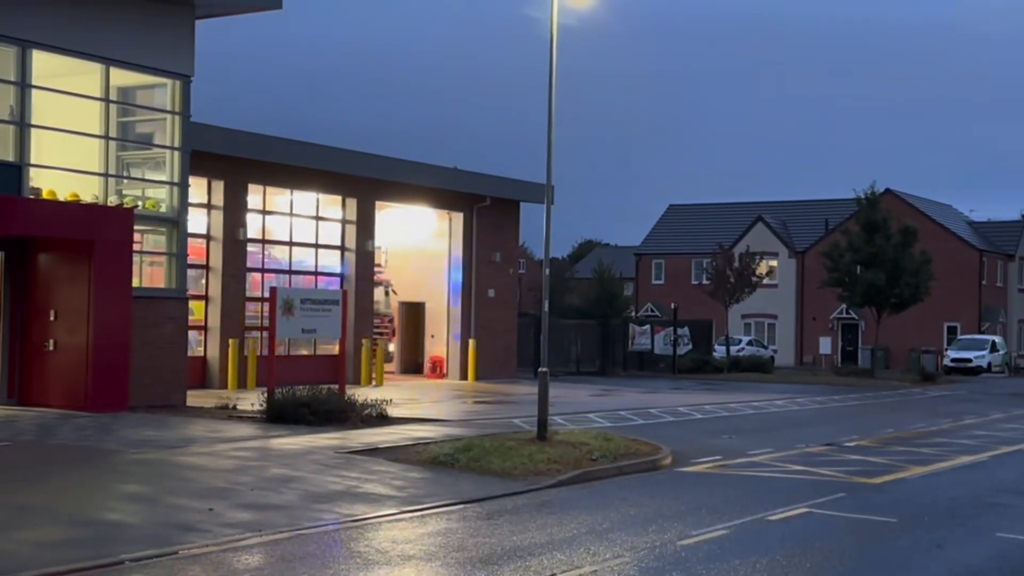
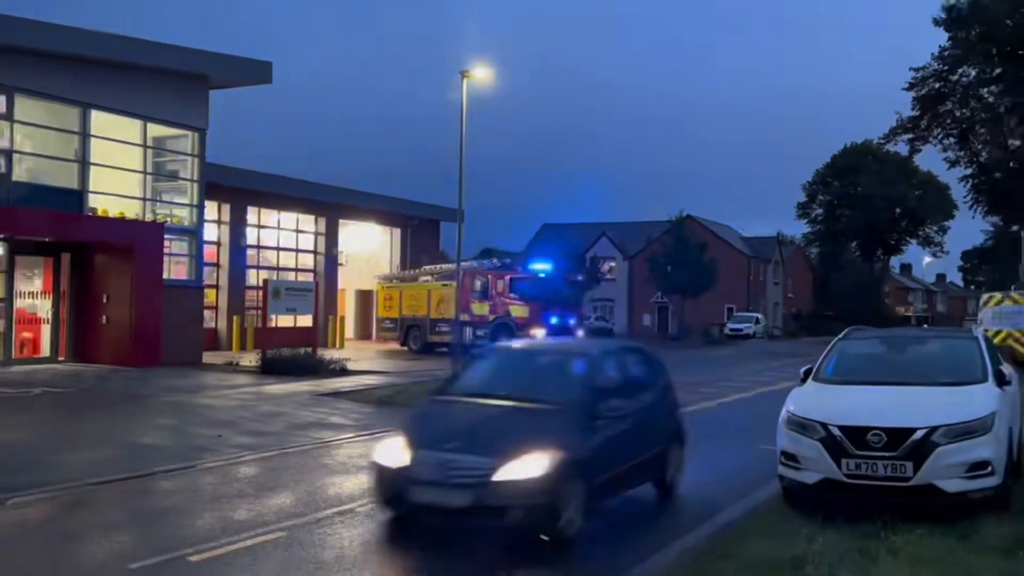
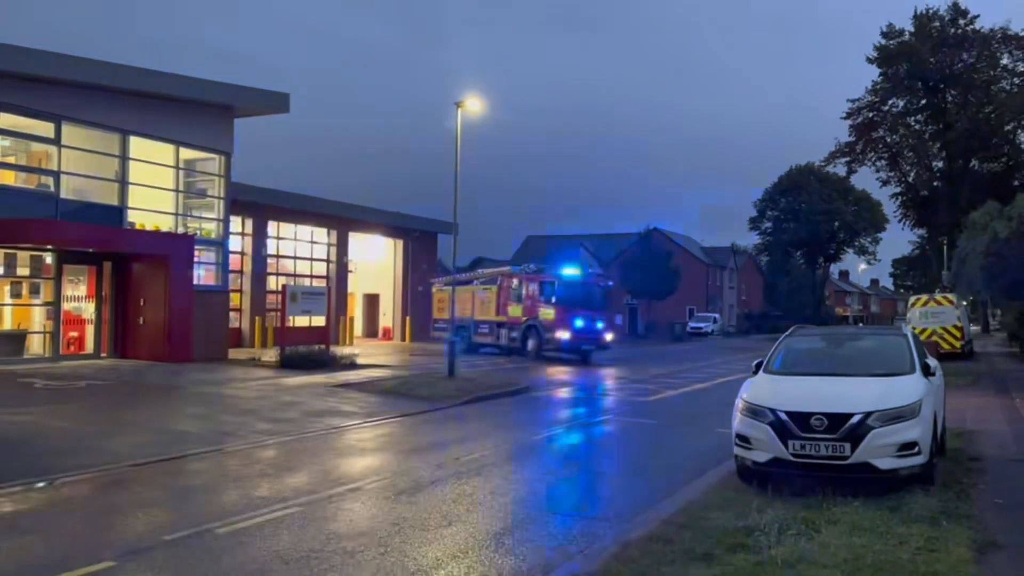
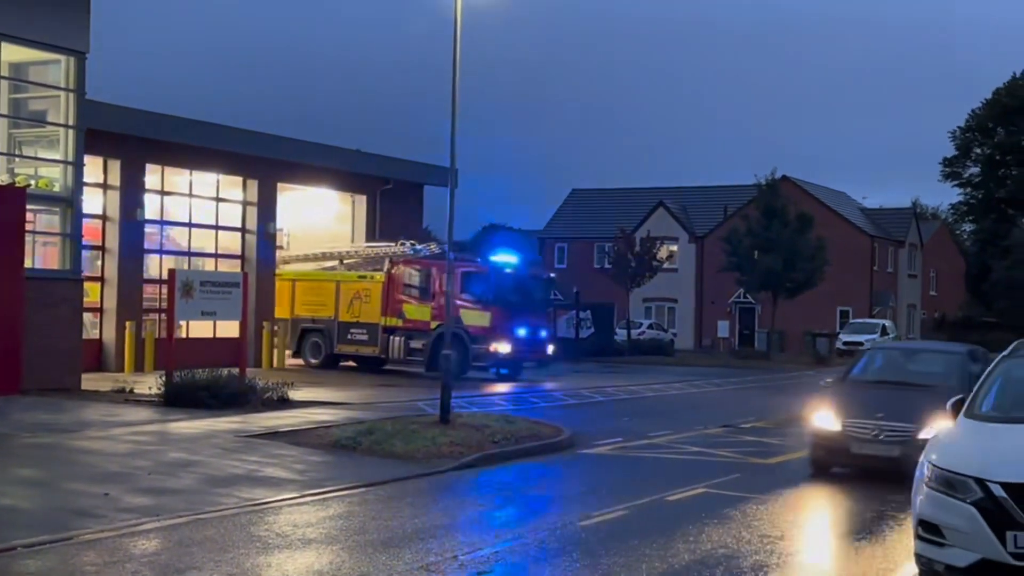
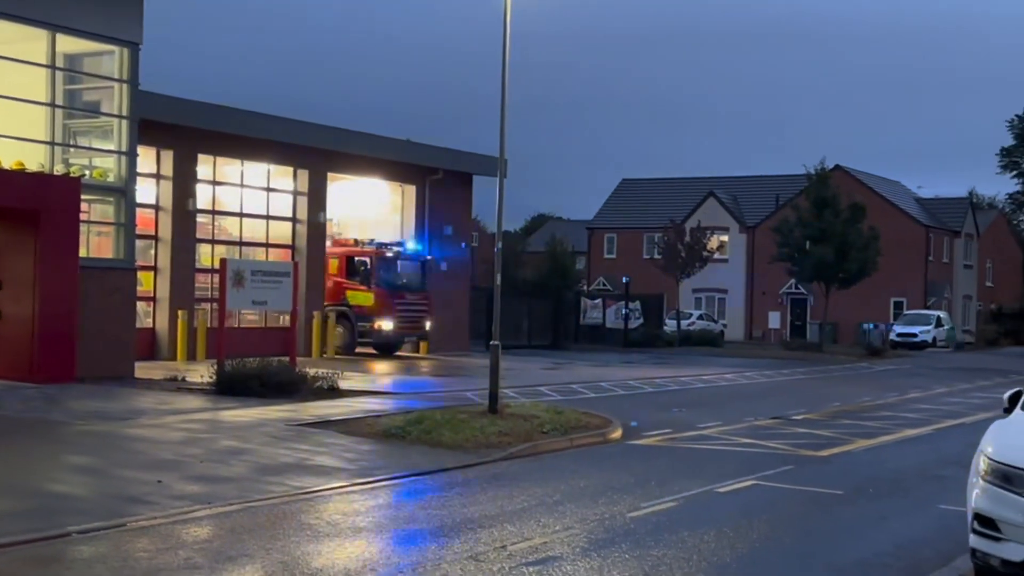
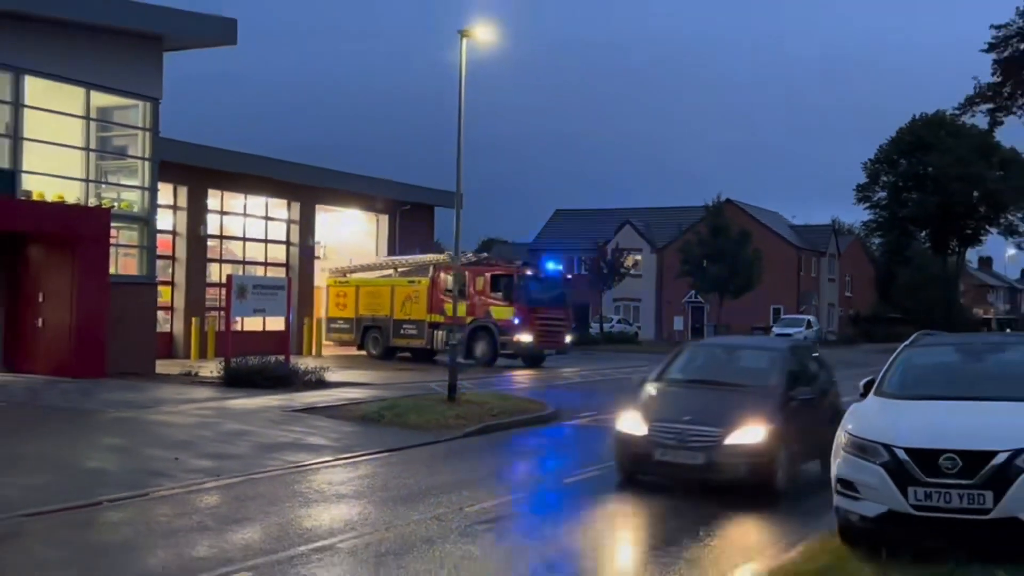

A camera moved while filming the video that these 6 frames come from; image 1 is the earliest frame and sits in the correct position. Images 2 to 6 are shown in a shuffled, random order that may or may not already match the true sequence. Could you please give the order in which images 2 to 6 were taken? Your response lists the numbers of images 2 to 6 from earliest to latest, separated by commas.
5, 4, 6, 2, 3
